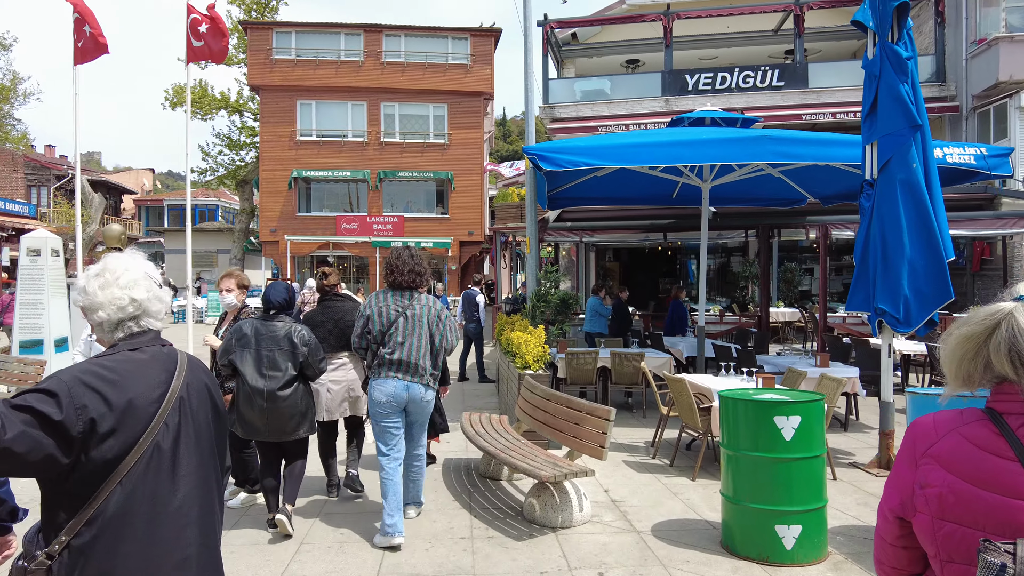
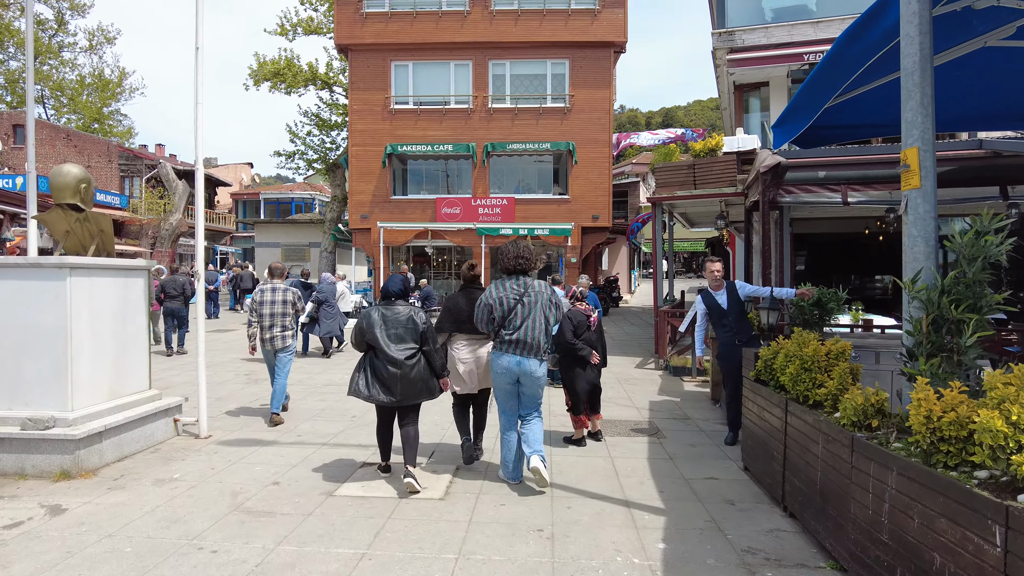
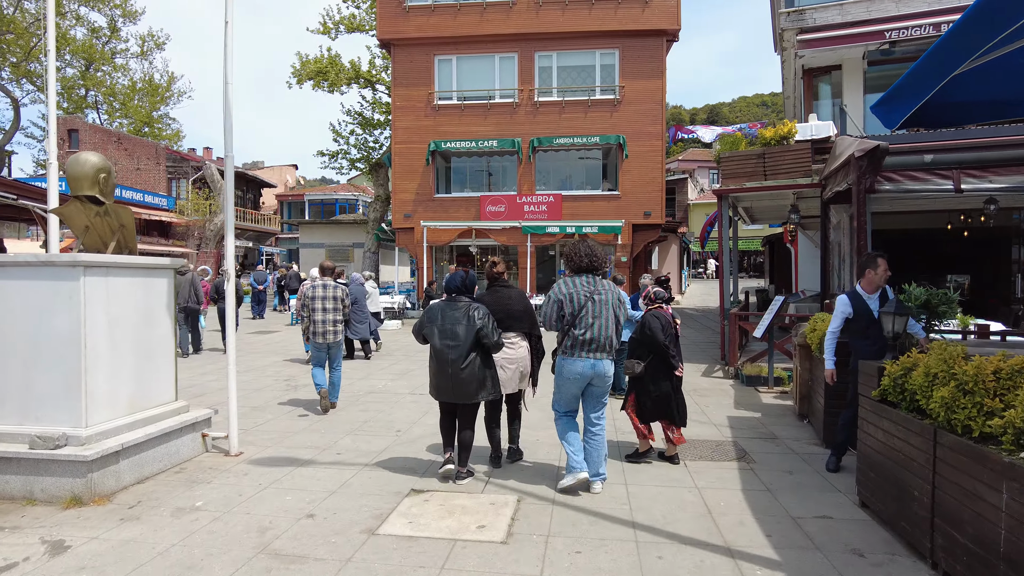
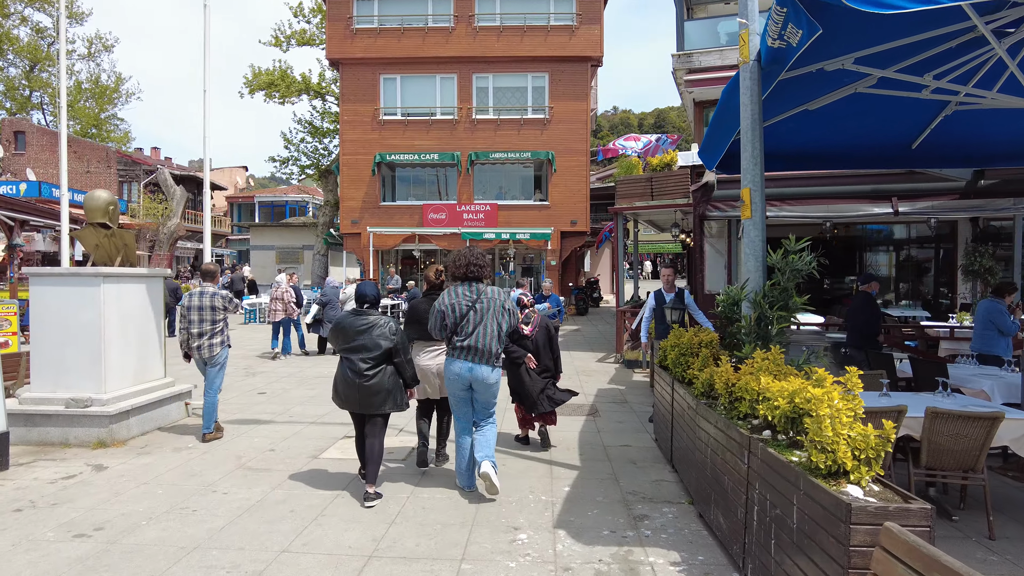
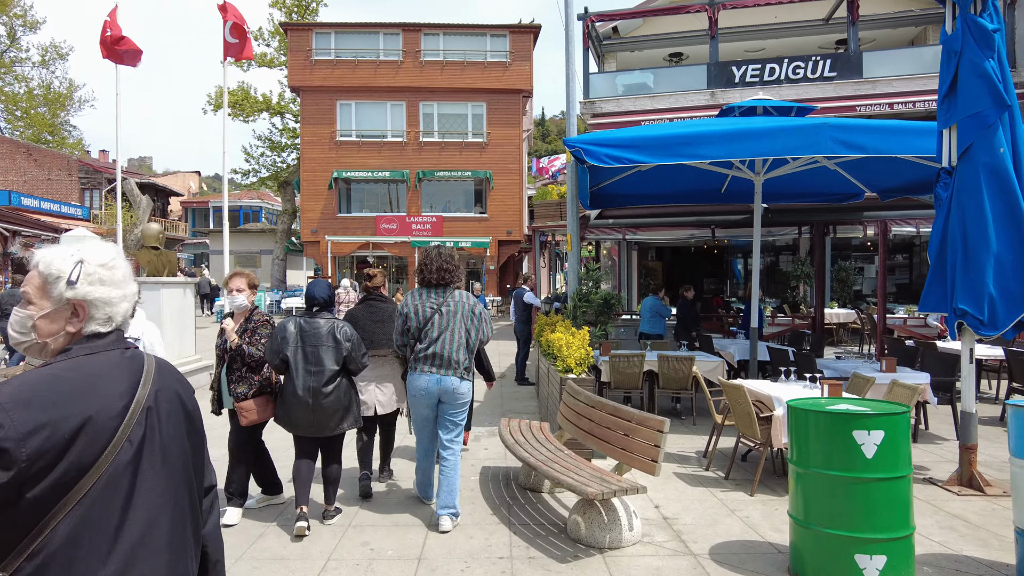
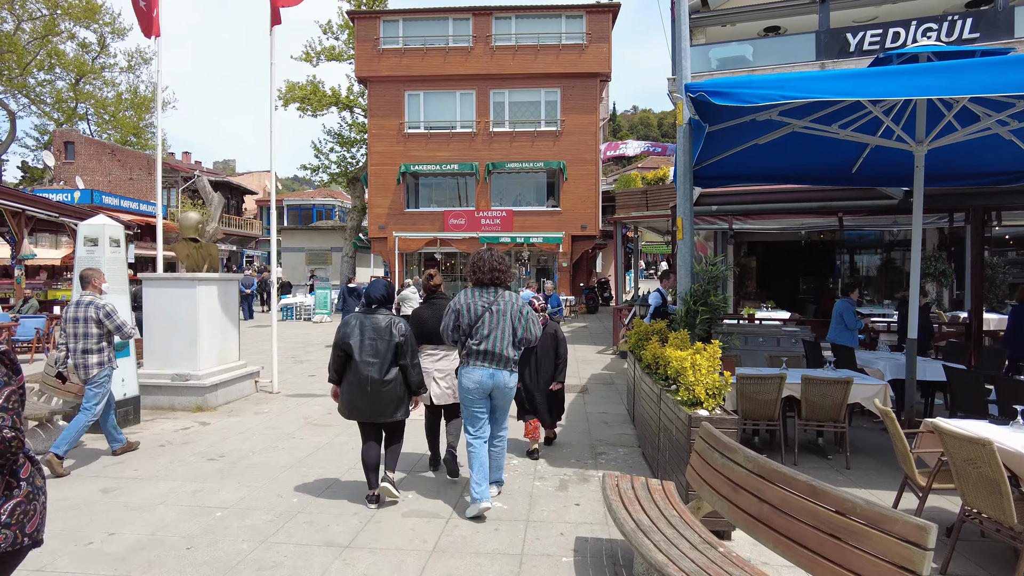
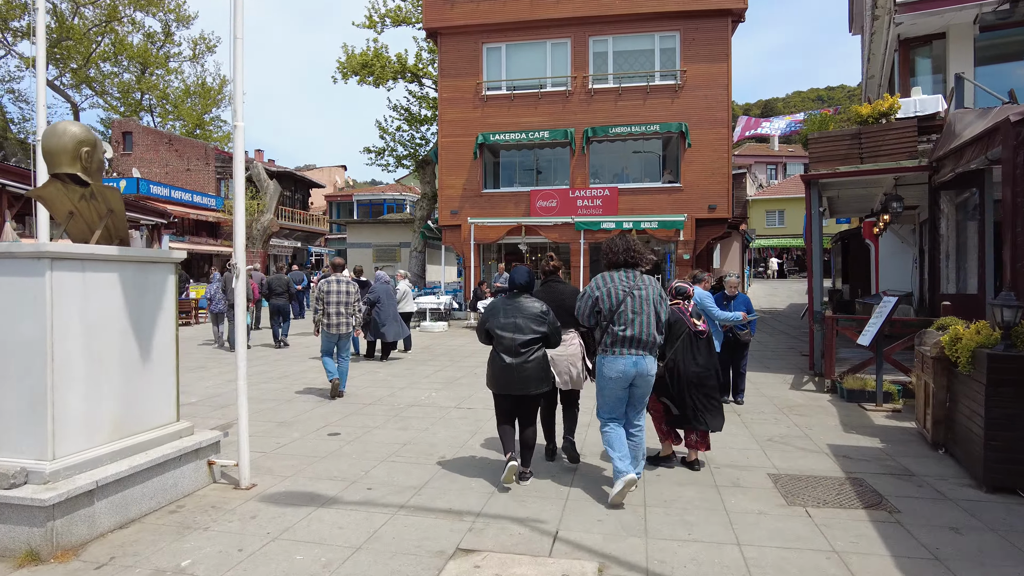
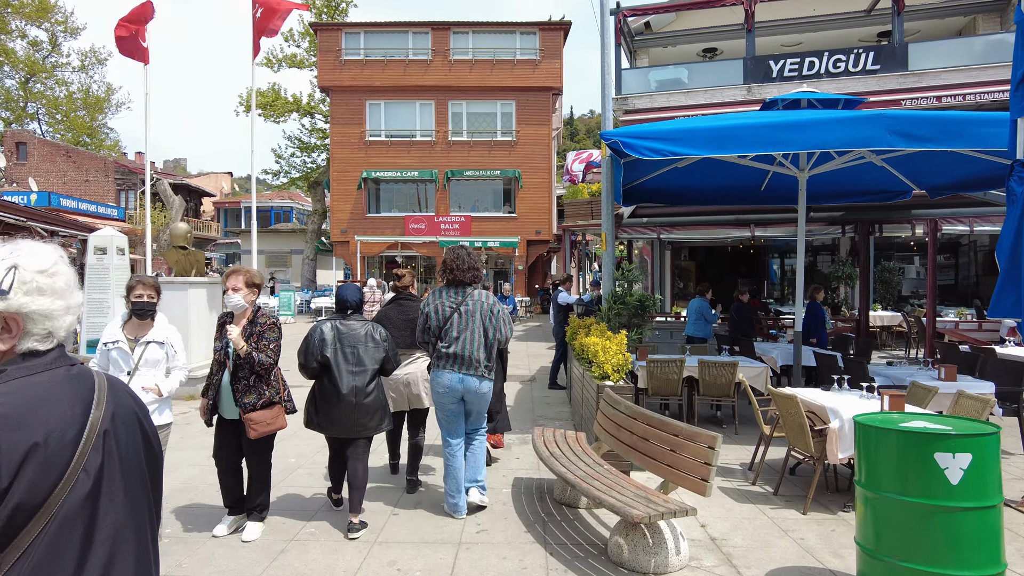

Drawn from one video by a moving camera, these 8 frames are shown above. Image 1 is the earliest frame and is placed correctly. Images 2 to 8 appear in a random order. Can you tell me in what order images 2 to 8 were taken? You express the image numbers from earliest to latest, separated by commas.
5, 8, 6, 4, 2, 3, 7
